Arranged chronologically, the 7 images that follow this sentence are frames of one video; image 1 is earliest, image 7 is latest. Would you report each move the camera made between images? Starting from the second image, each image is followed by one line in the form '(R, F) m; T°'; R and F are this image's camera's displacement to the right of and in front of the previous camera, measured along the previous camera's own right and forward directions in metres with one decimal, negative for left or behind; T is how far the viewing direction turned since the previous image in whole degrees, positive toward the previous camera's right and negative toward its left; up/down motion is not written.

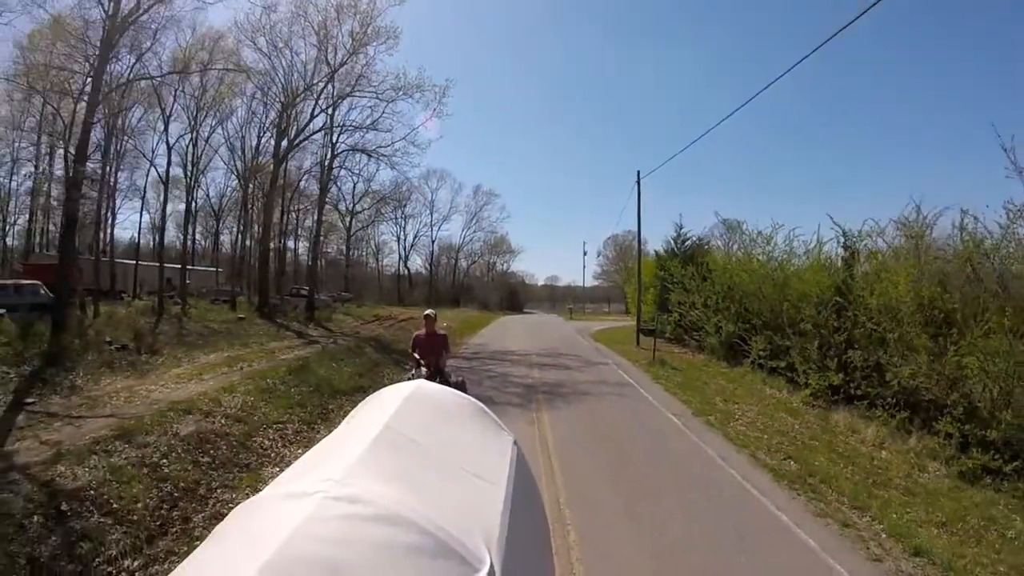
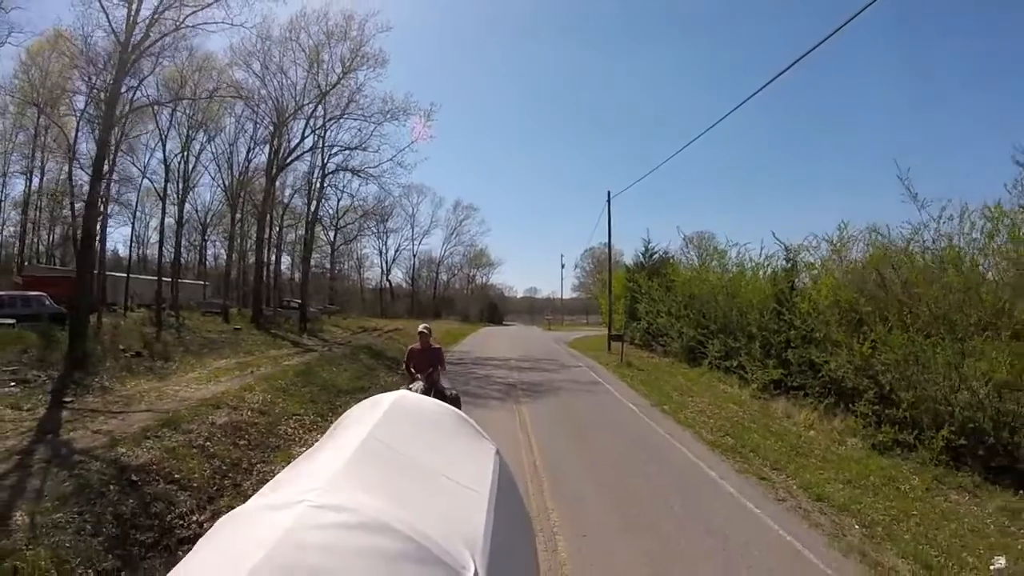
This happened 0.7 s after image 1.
(-0.1, -1.5) m; +2°
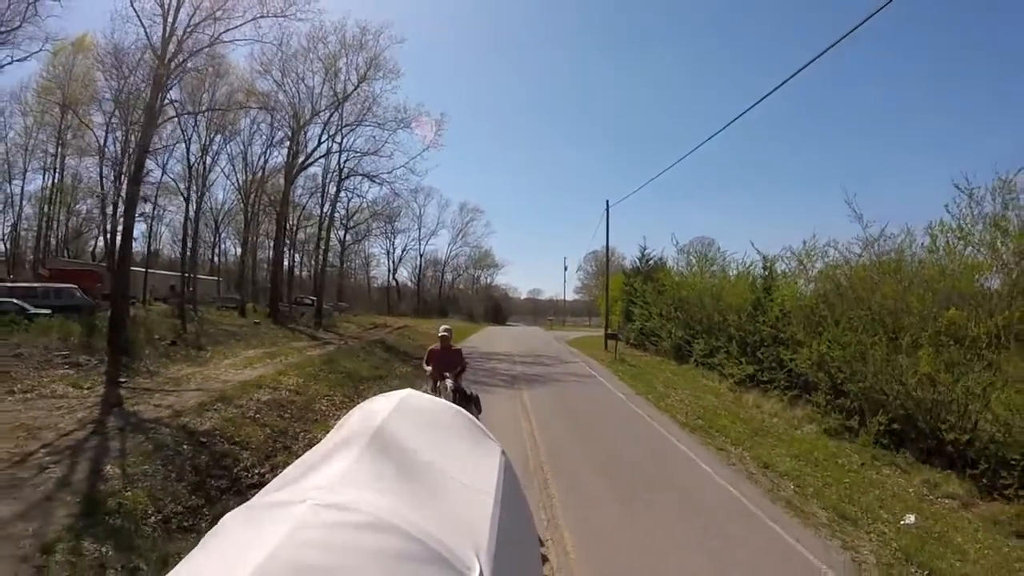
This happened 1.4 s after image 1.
(0.0, -1.6) m; 0°
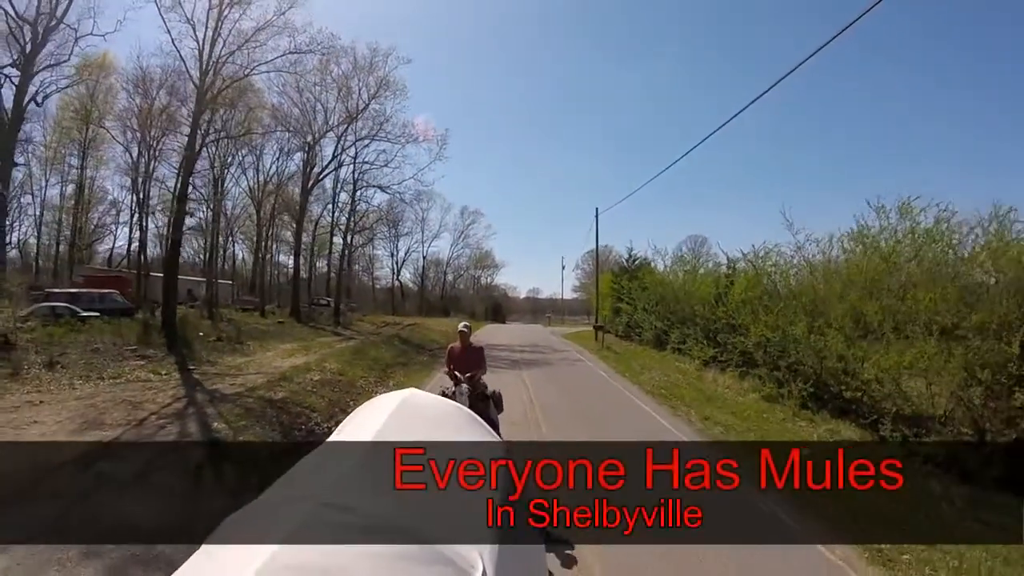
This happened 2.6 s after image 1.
(0.0, -2.9) m; 0°
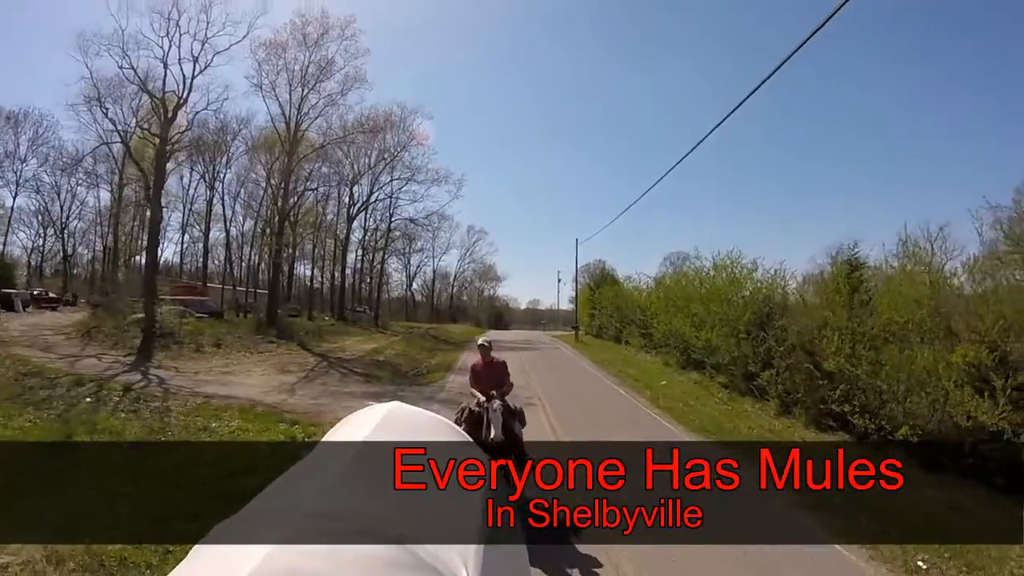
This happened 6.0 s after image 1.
(0.0, -9.7) m; 0°
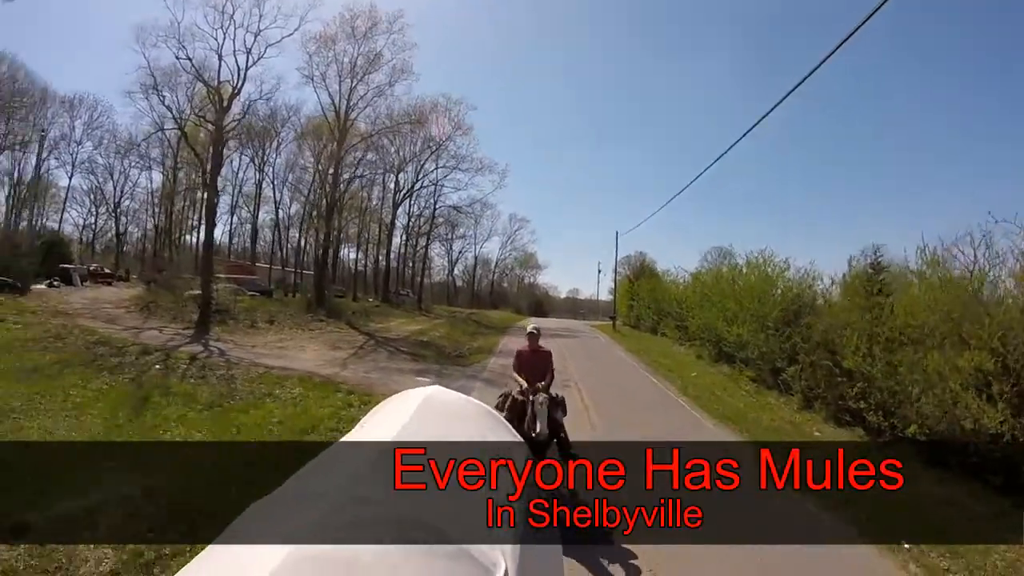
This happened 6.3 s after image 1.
(-0.1, -1.0) m; -3°
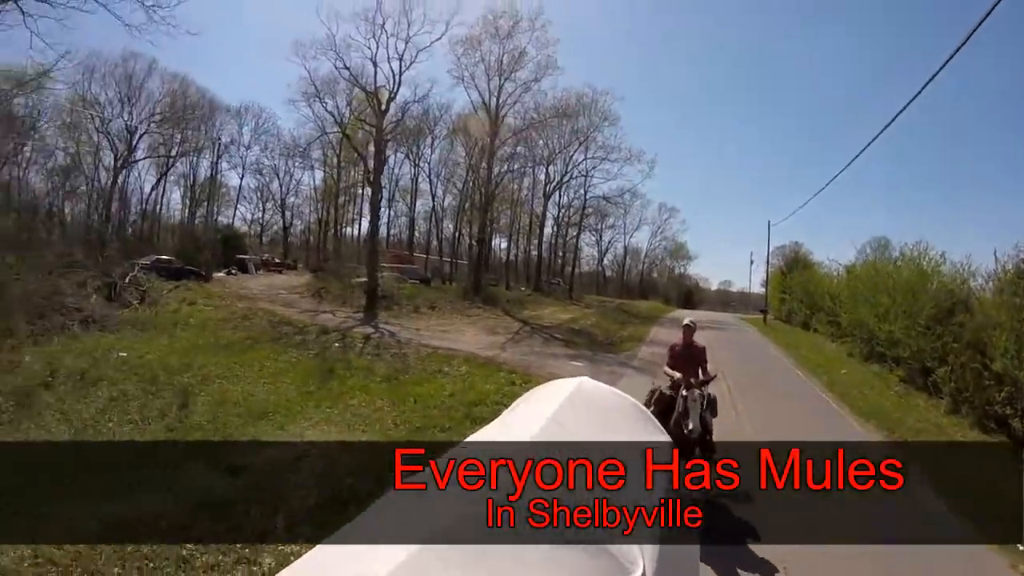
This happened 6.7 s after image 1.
(-0.1, -1.5) m; -11°
